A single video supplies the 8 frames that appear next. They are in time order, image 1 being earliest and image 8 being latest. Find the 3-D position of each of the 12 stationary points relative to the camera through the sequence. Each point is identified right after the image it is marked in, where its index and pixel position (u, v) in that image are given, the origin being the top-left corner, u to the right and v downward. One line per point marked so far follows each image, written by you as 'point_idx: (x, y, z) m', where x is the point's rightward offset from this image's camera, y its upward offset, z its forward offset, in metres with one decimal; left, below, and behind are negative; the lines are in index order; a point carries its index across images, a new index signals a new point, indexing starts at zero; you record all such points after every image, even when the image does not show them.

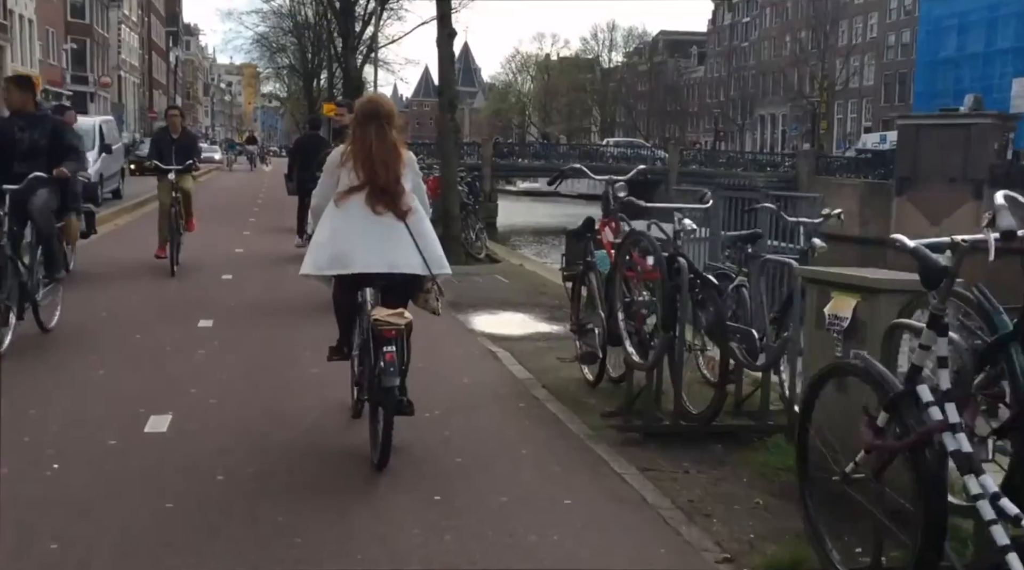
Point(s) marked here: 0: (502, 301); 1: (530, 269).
0: (-0.1, -0.2, +10.2) m
1: (+0.3, +0.2, +13.1) m
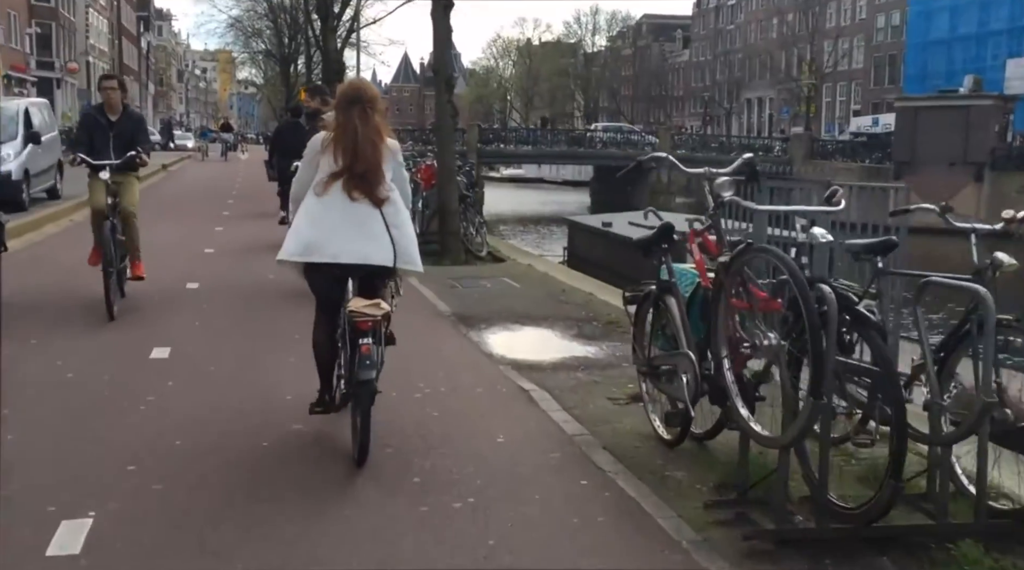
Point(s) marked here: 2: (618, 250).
0: (0.0, -0.2, +8.7) m
1: (+0.4, +0.1, +11.6) m
2: (+1.7, +0.6, +16.6) m
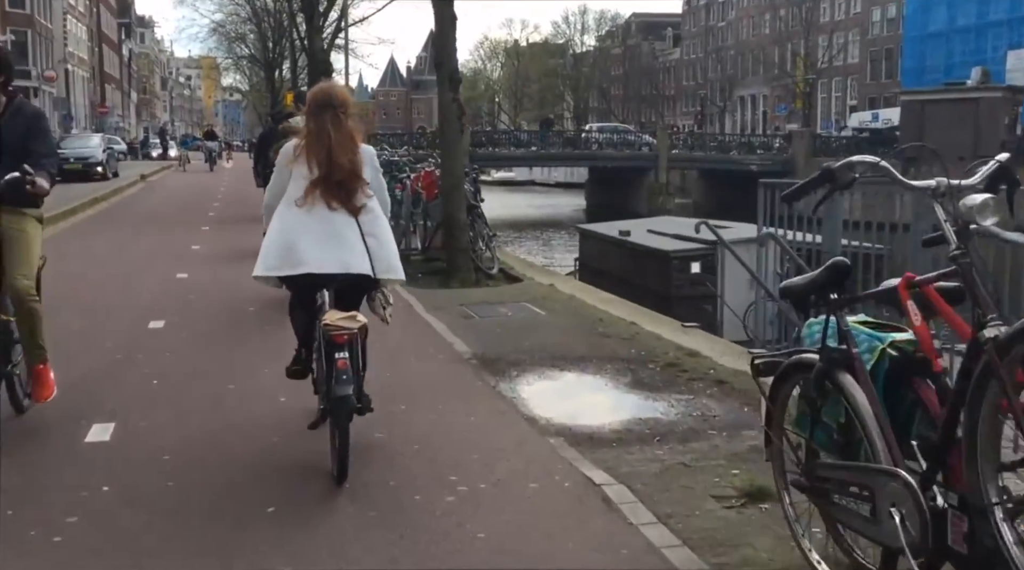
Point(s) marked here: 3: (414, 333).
0: (+0.3, -0.5, +7.2) m
1: (+0.6, -0.1, +10.1) m
2: (+1.8, +0.3, +15.1) m
3: (-0.8, -0.4, +8.0) m
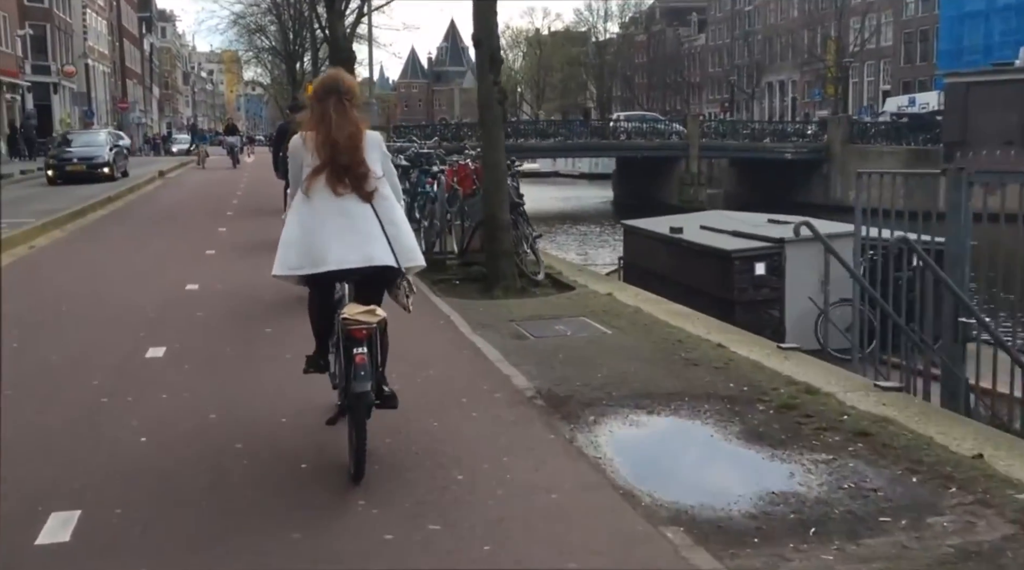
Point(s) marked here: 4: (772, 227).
0: (+0.7, -0.6, +5.9) m
1: (+1.0, -0.2, +8.8) m
2: (+2.4, +0.3, +13.7) m
3: (-0.4, -0.5, +6.7) m
4: (+3.6, +0.8, +14.1) m
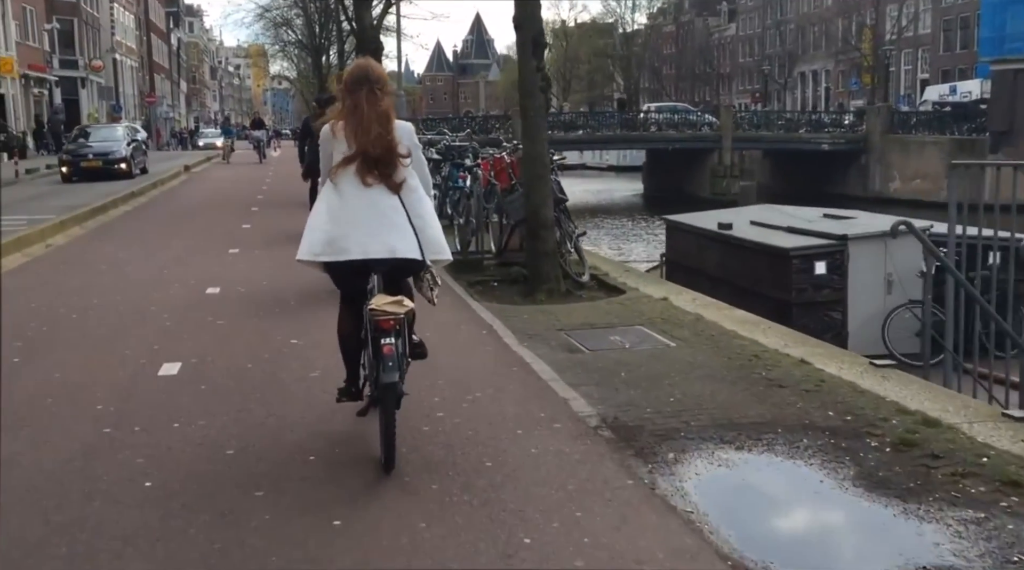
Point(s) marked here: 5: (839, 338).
0: (+1.0, -0.6, +5.1) m
1: (+1.4, -0.2, +8.0) m
2: (+2.9, +0.3, +12.9) m
3: (0.0, -0.5, +5.9) m
4: (+4.1, +0.8, +13.2) m
5: (+3.8, -0.6, +11.8) m
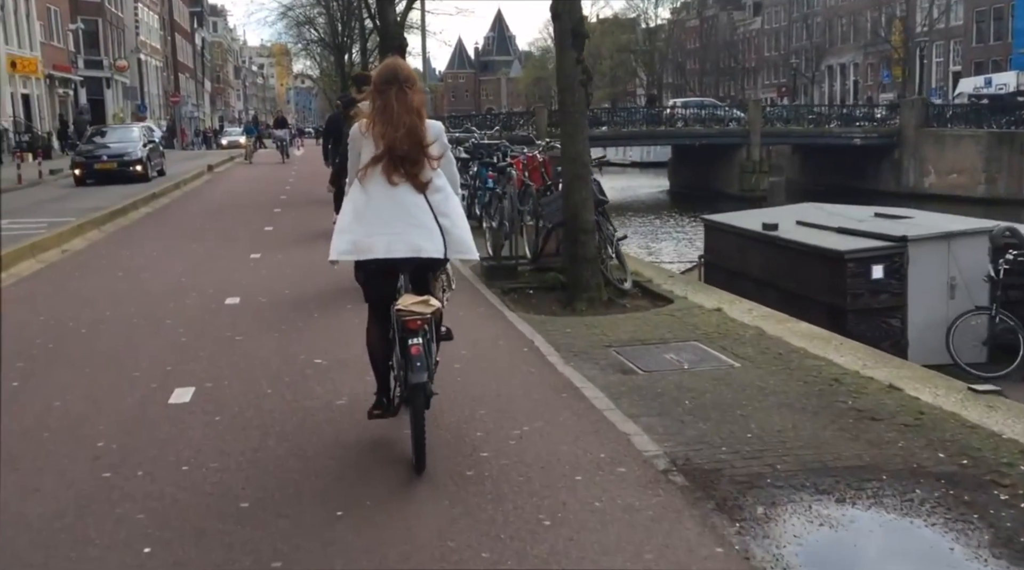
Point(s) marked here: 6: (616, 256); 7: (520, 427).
0: (+1.2, -0.7, +4.4) m
1: (+1.7, -0.3, +7.3) m
2: (+3.3, +0.3, +12.2) m
3: (+0.2, -0.6, +5.3) m
4: (+4.5, +0.8, +12.4) m
5: (+4.2, -0.7, +11.0) m
6: (+1.0, +0.3, +9.7) m
7: (0.0, -0.7, +4.9) m
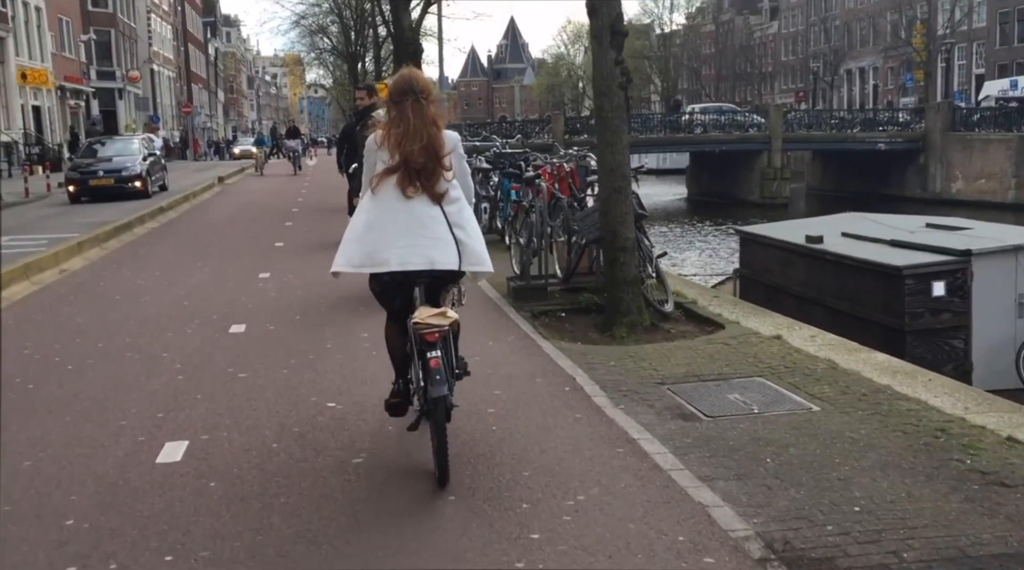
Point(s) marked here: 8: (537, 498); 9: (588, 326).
0: (+1.4, -0.9, +3.5) m
1: (+1.9, -0.5, +6.4) m
2: (+3.6, +0.1, +11.3) m
3: (+0.4, -0.8, +4.4) m
4: (+4.8, +0.6, +11.6) m
5: (+4.4, -0.8, +10.1) m
6: (+1.3, +0.1, +8.9) m
7: (+0.2, -0.9, +4.1) m
8: (+0.1, -0.9, +4.1) m
9: (+0.6, -0.3, +8.5) m
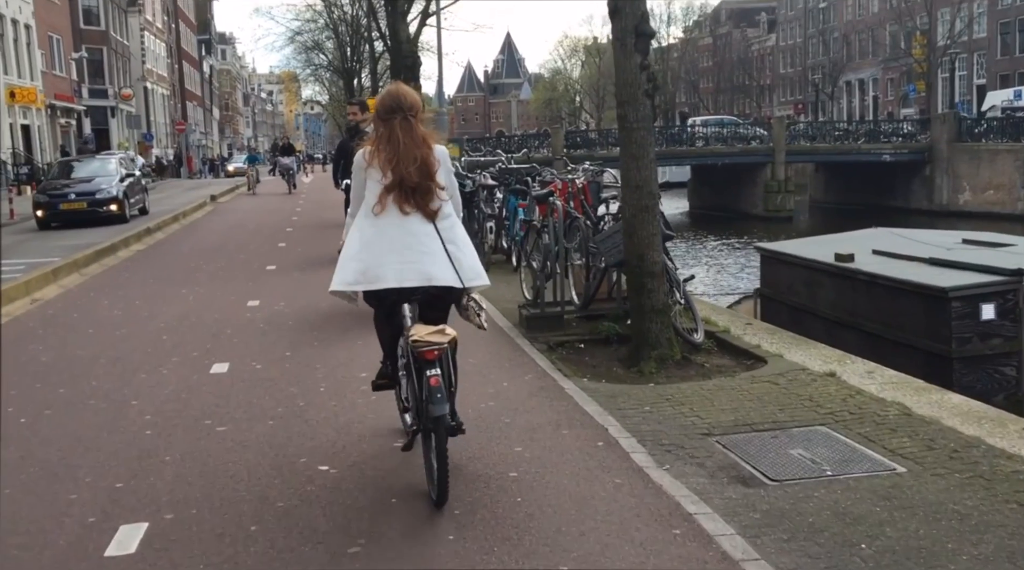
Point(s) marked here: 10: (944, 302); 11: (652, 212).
0: (+1.5, -1.0, +2.7) m
1: (+2.1, -0.6, +5.6) m
2: (+3.7, -0.1, +10.4) m
3: (+0.6, -1.0, +3.6) m
4: (+4.9, +0.4, +10.7) m
5: (+4.6, -1.0, +9.3) m
6: (+1.4, -0.1, +8.1) m
7: (+0.3, -1.0, +3.2) m
8: (+0.2, -1.0, +3.2) m
9: (+0.7, -0.6, +7.7) m
10: (+3.9, -0.2, +9.2) m
11: (+1.0, +0.5, +7.4) m
